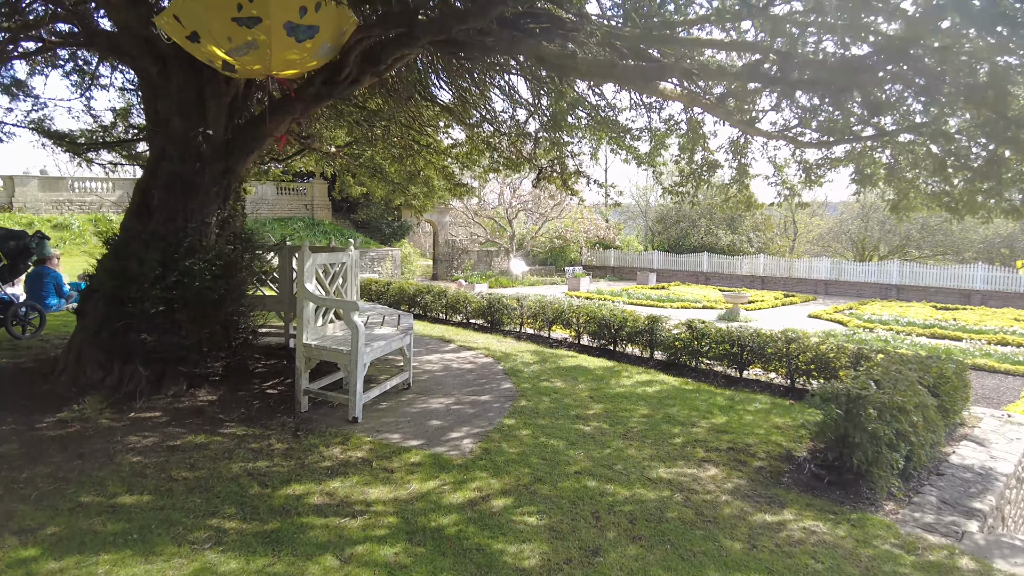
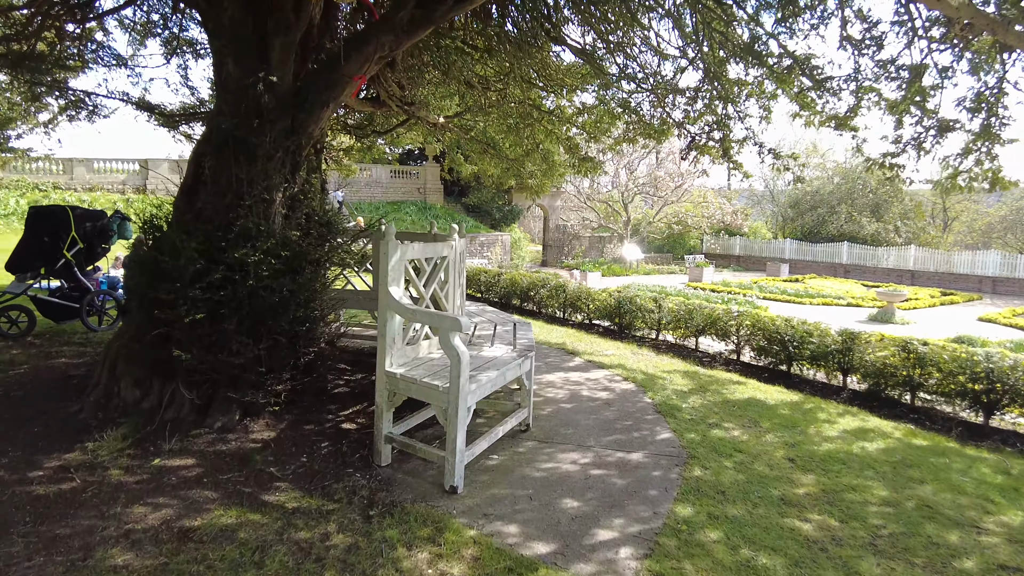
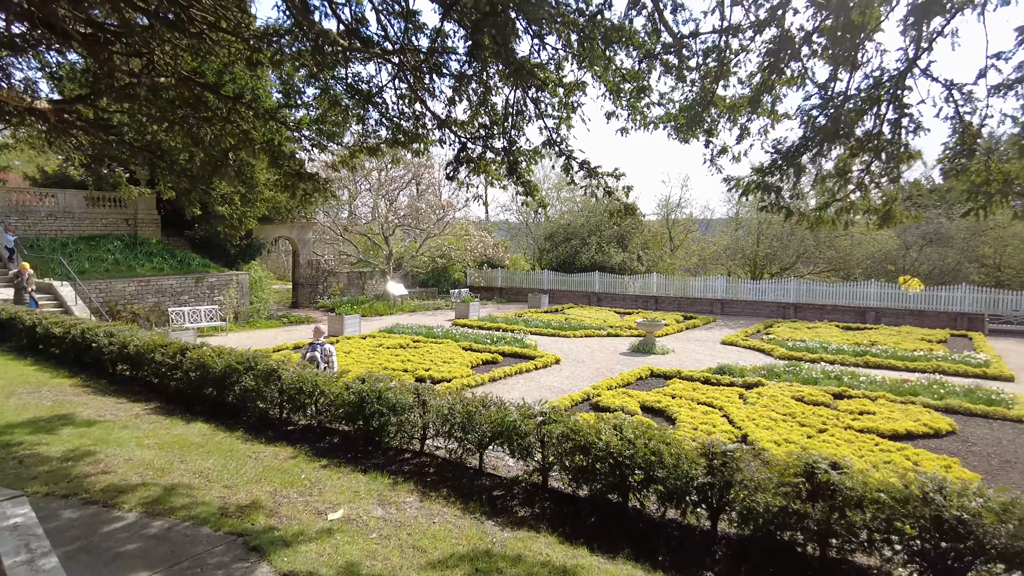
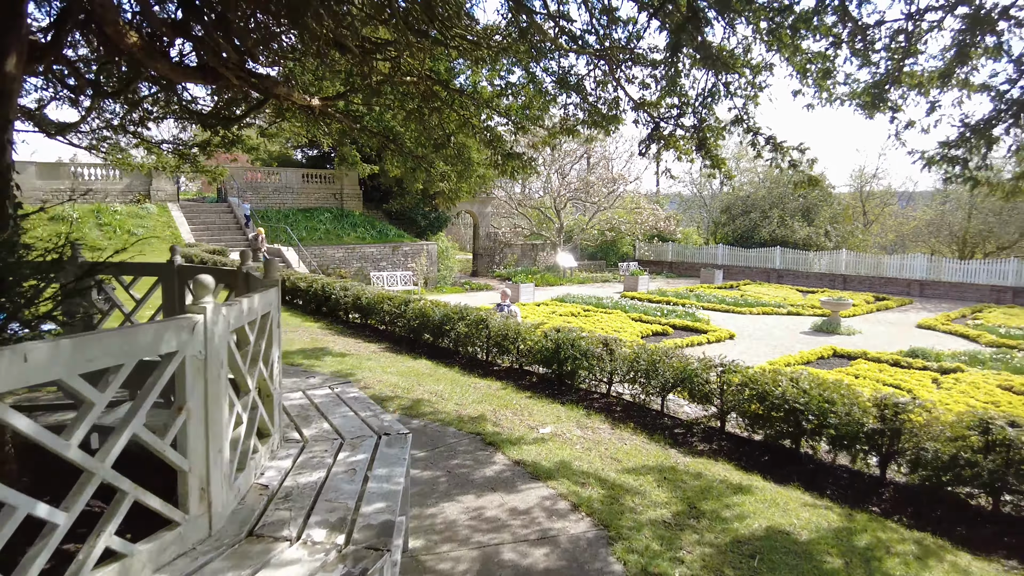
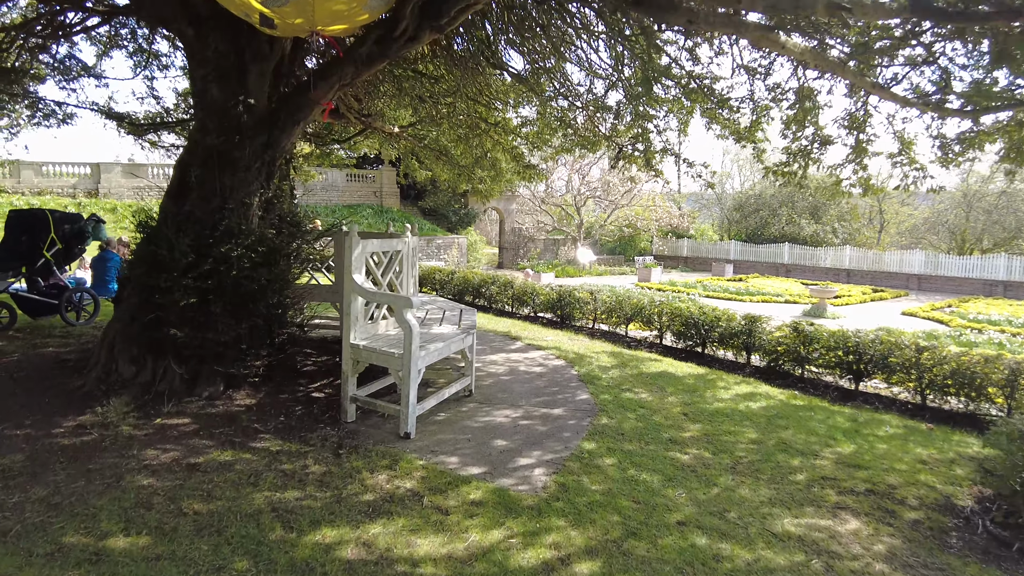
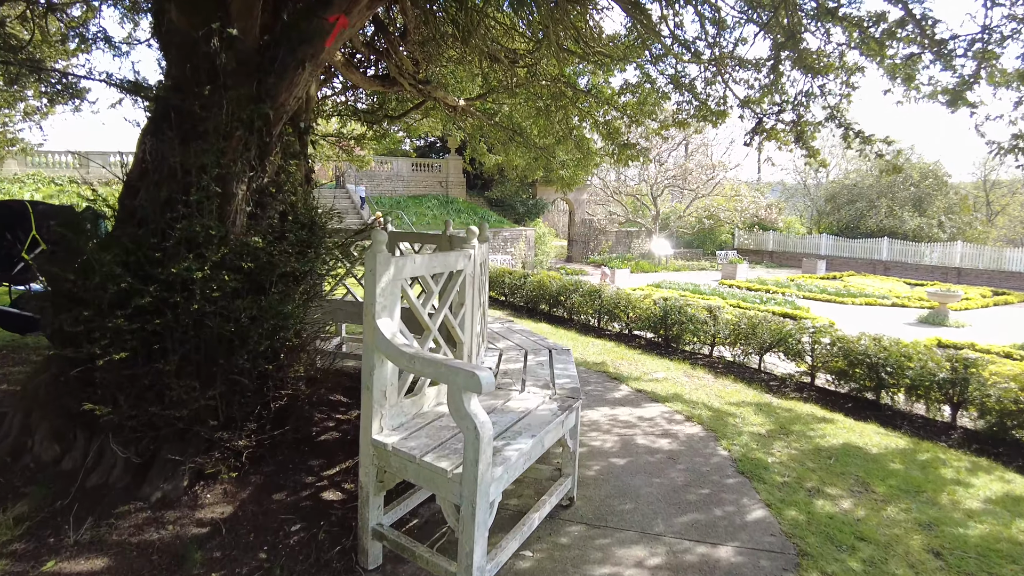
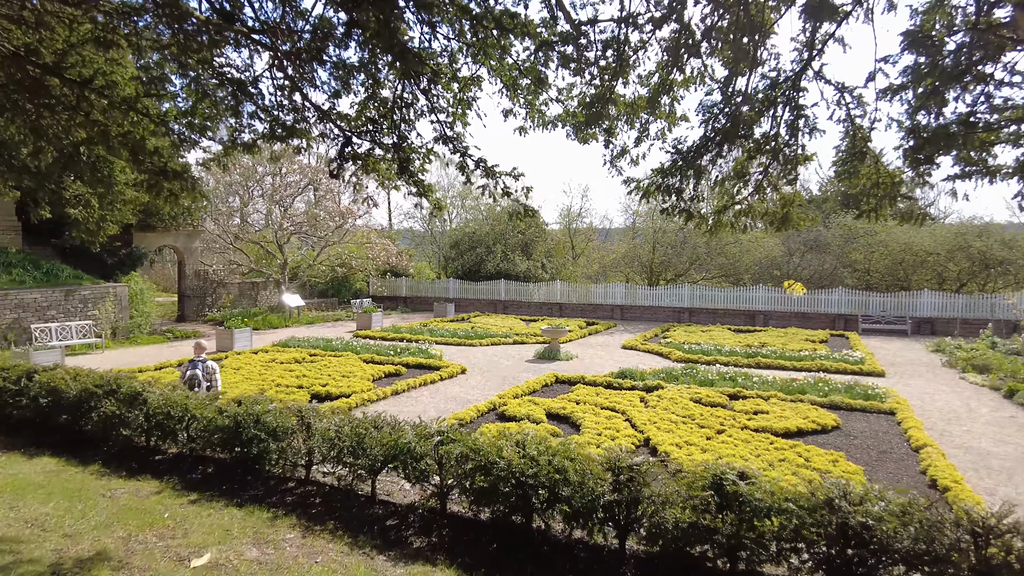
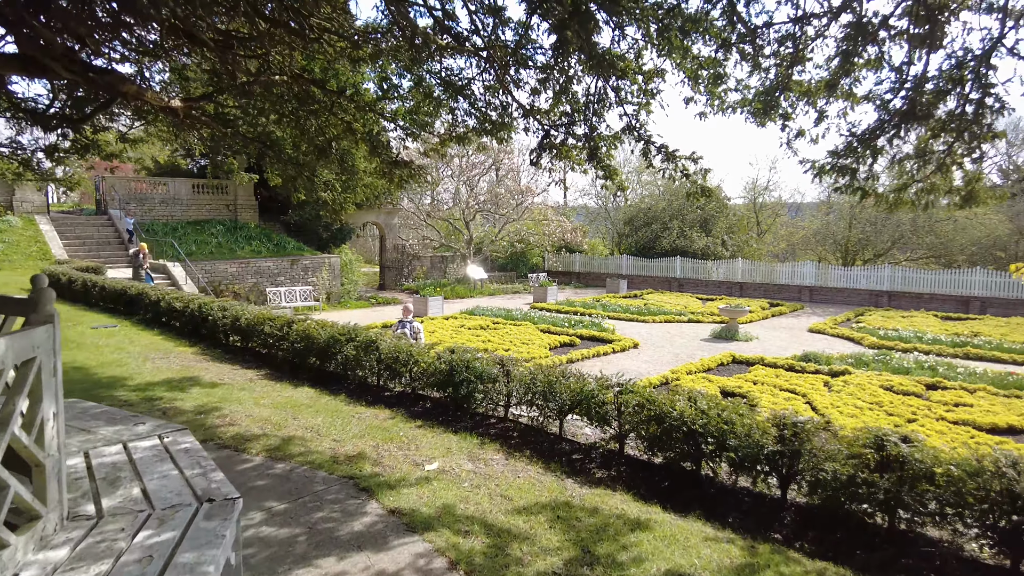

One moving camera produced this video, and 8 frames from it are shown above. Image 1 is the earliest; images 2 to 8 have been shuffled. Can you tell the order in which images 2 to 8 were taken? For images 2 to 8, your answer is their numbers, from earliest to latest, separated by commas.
5, 2, 6, 4, 8, 3, 7
